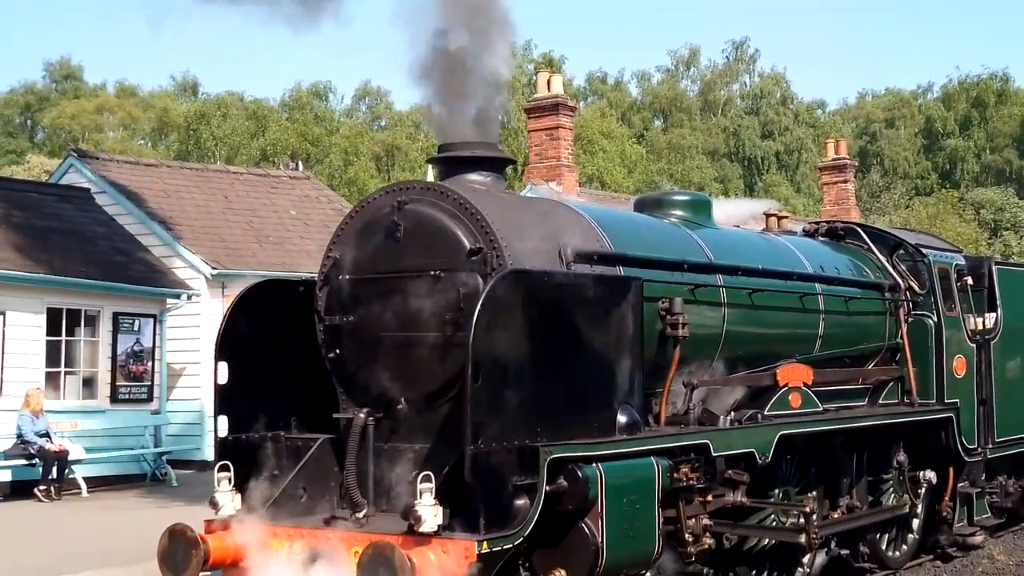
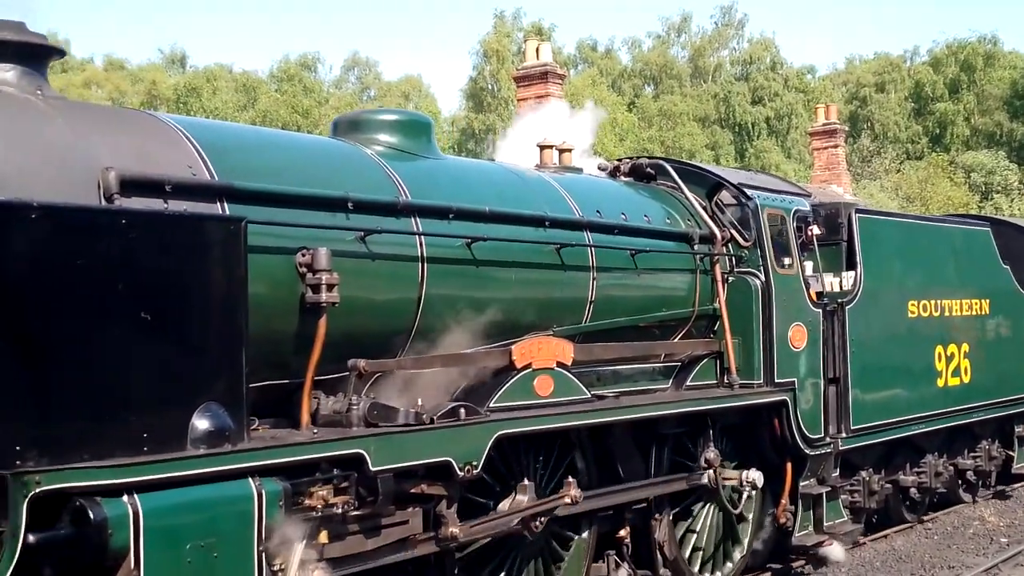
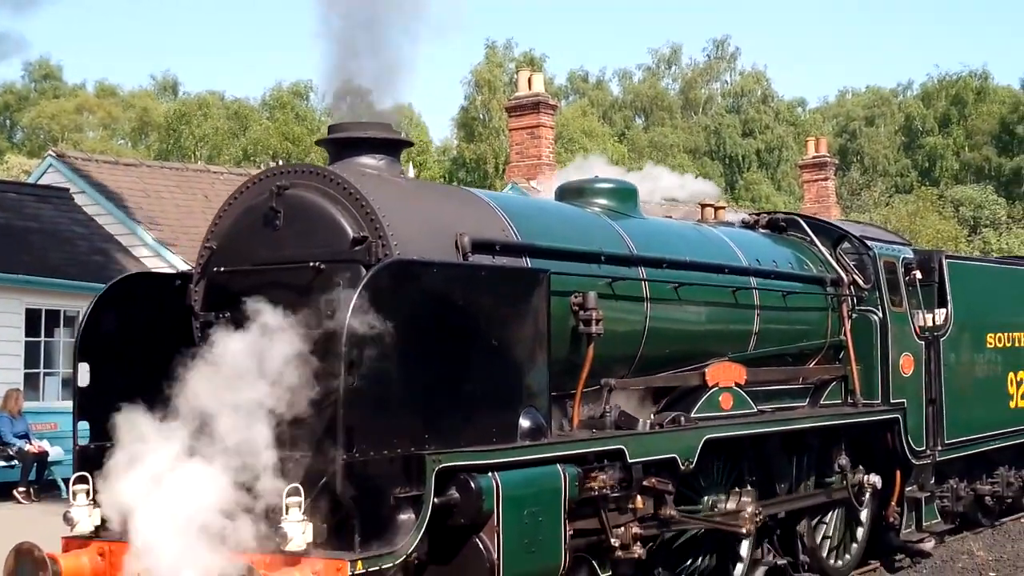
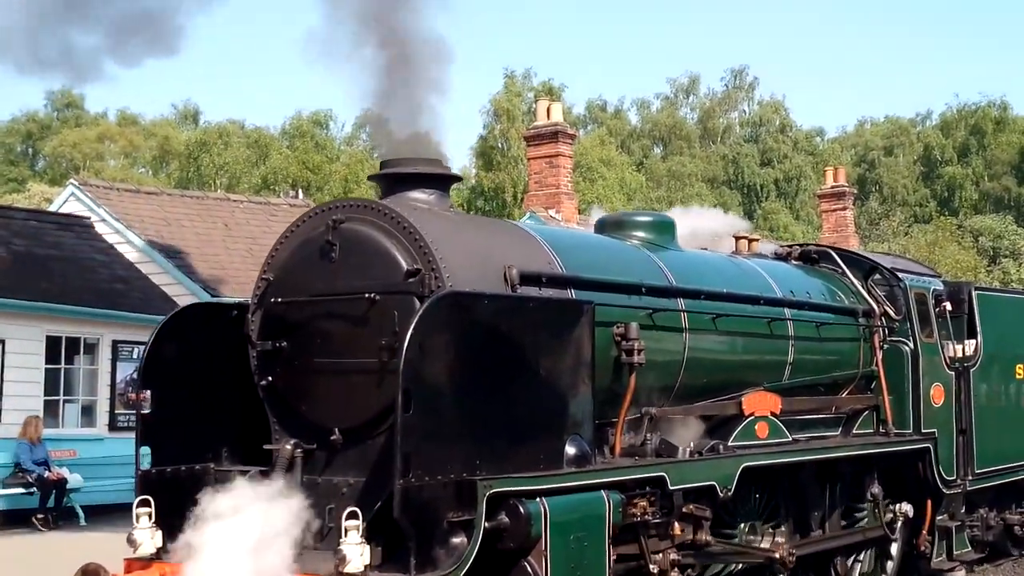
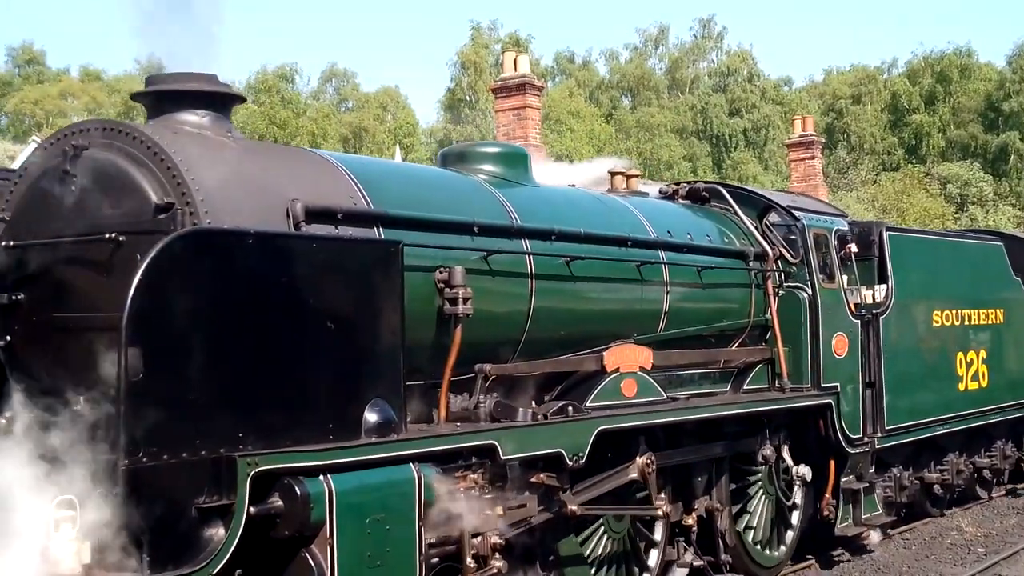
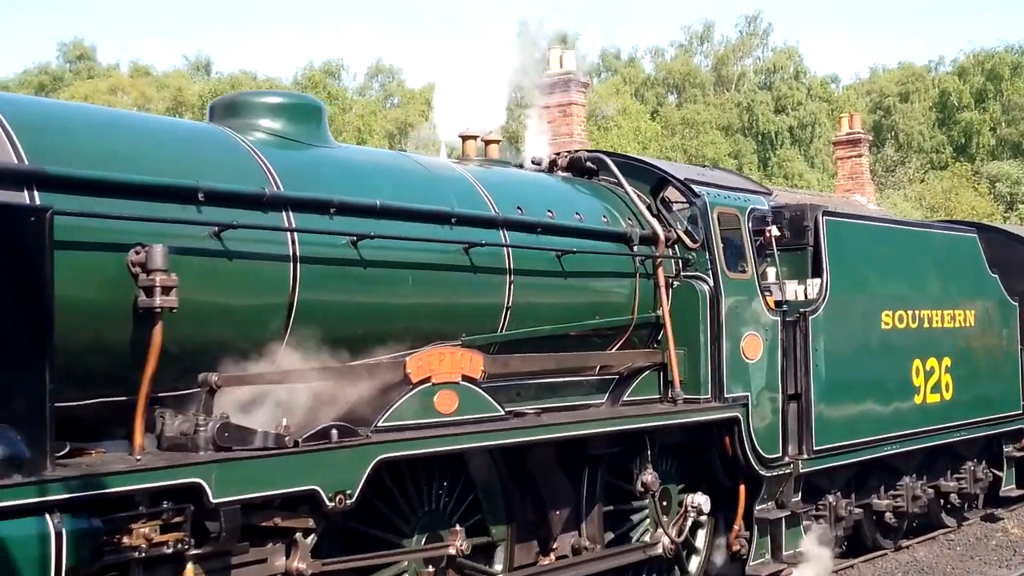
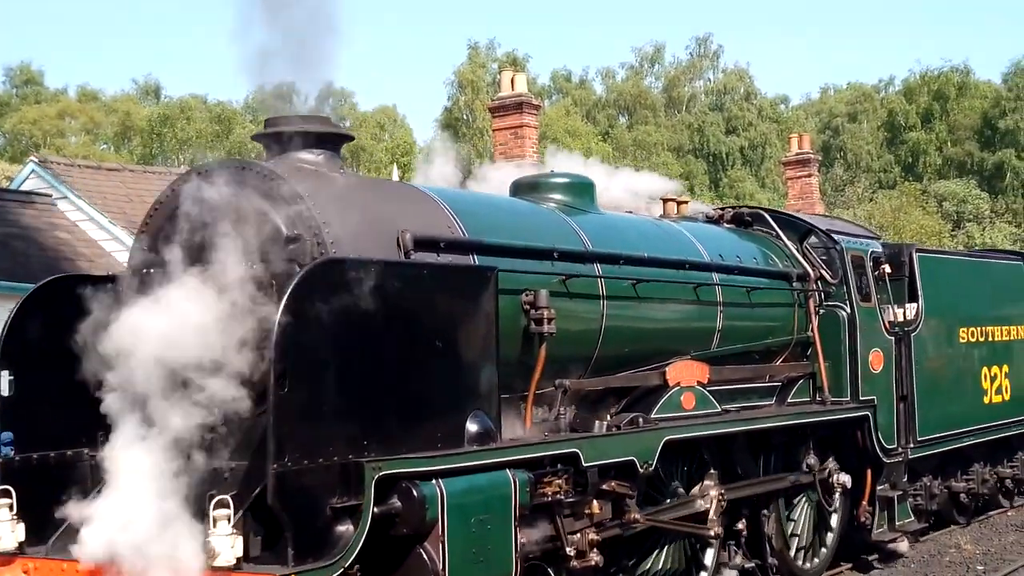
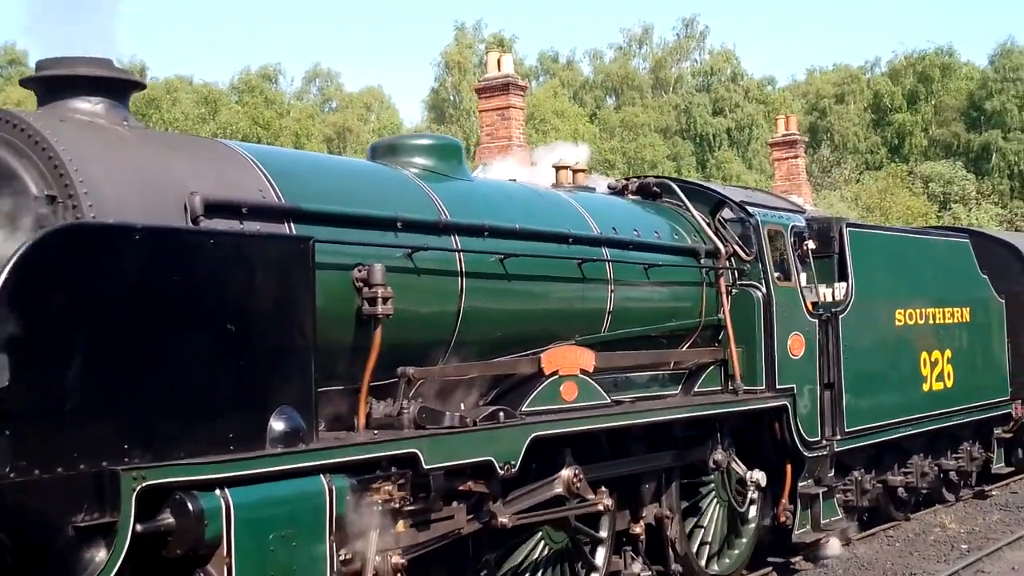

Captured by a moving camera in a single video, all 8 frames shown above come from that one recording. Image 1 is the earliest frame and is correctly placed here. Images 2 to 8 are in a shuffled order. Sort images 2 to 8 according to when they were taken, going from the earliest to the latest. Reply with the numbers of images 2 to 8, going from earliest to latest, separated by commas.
4, 3, 7, 5, 8, 2, 6
